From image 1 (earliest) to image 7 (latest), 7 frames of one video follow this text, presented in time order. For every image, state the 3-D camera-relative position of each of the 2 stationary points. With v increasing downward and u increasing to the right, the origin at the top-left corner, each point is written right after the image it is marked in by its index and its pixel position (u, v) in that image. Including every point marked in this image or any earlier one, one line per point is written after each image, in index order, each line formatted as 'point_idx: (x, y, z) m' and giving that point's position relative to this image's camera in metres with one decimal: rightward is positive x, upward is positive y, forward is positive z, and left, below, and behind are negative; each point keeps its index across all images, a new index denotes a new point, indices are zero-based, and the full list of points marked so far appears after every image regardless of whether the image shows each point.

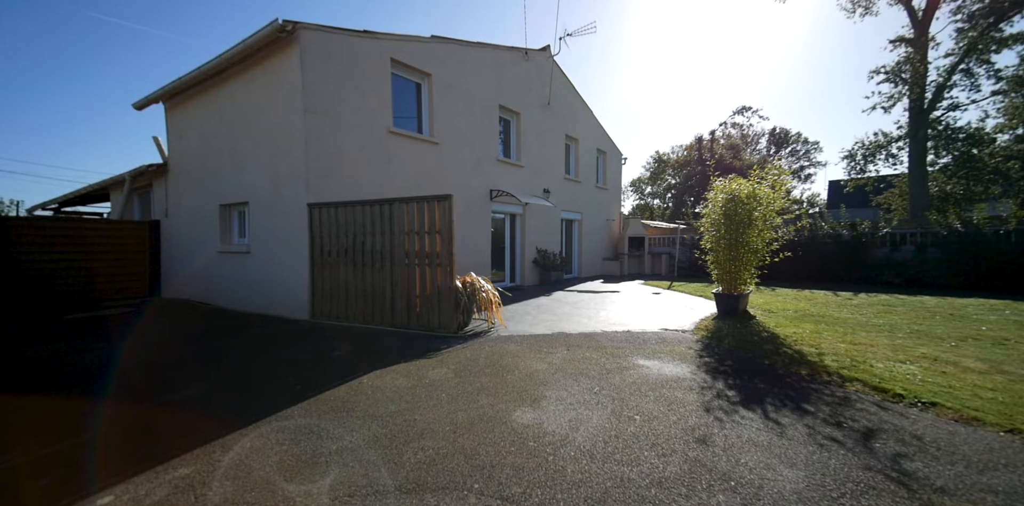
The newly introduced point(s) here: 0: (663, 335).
0: (+2.1, -1.1, +5.5) m
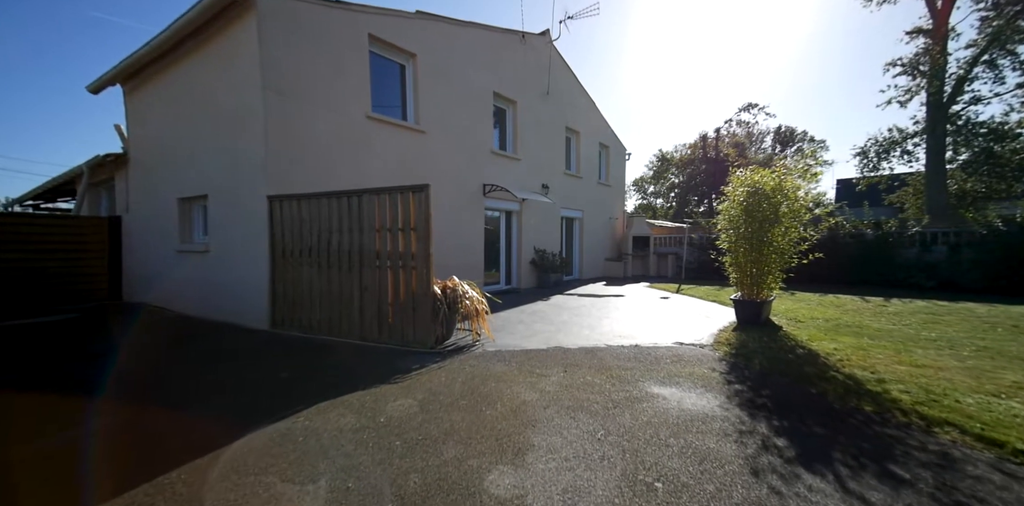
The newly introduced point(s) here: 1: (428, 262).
0: (+1.9, -1.2, +4.6) m
1: (-1.0, -0.1, +4.6) m
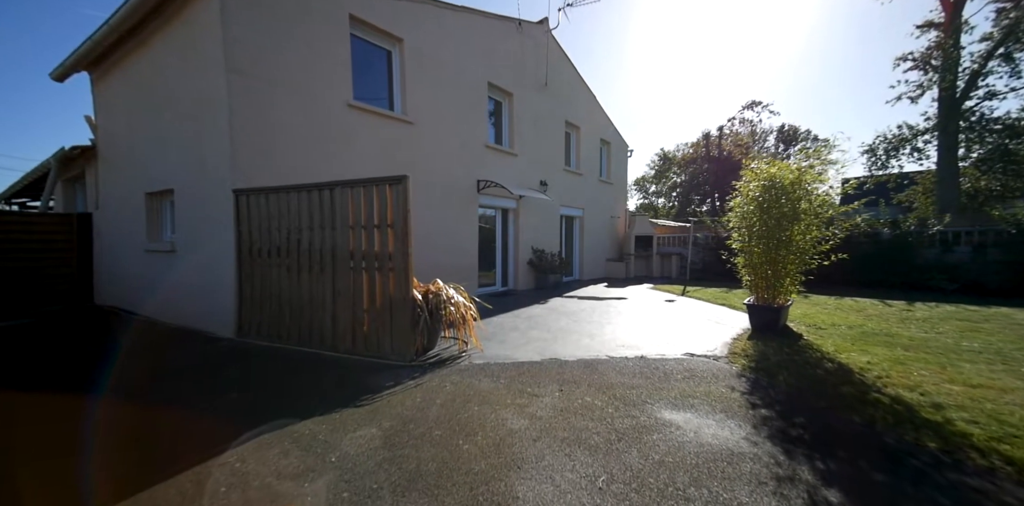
0: (+1.8, -1.2, +4.1) m
1: (-1.1, -0.1, +4.1) m
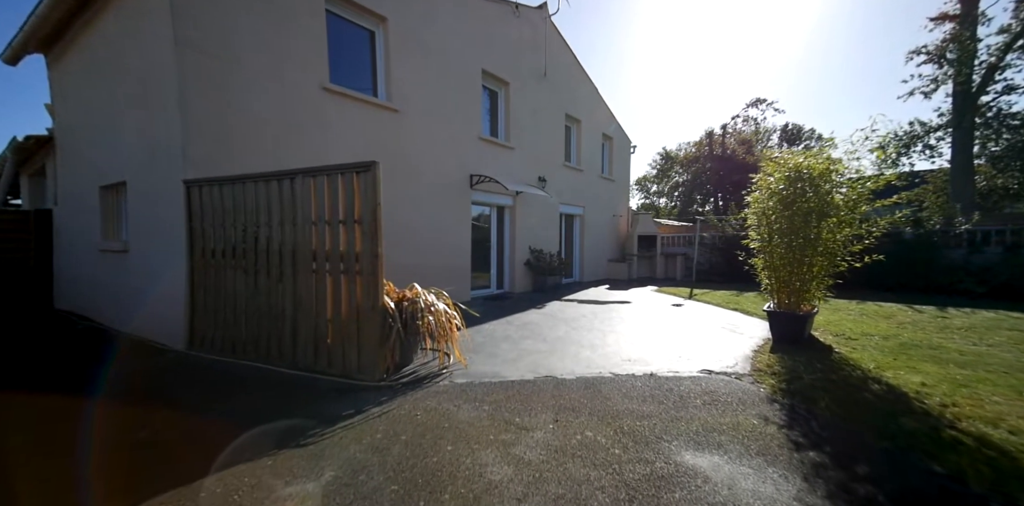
0: (+1.7, -1.2, +3.5) m
1: (-1.2, -0.1, +3.5) m
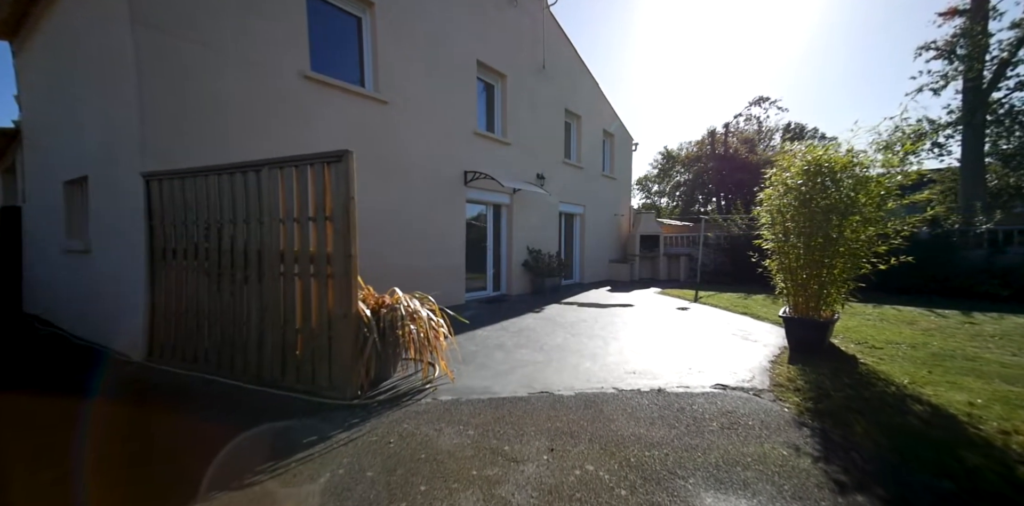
0: (+1.7, -1.2, +3.1) m
1: (-1.3, -0.1, +3.1) m
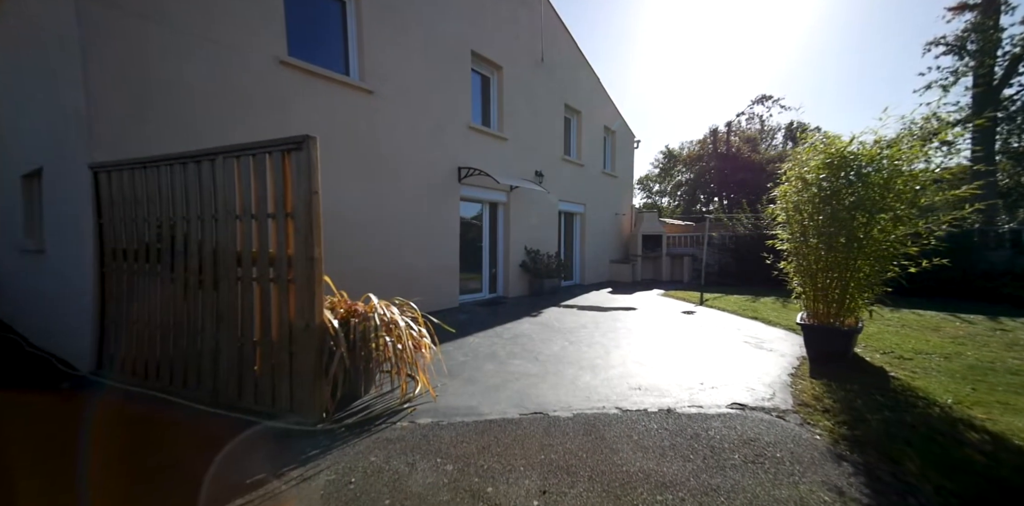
0: (+1.6, -1.2, +2.7) m
1: (-1.3, -0.1, +2.6) m
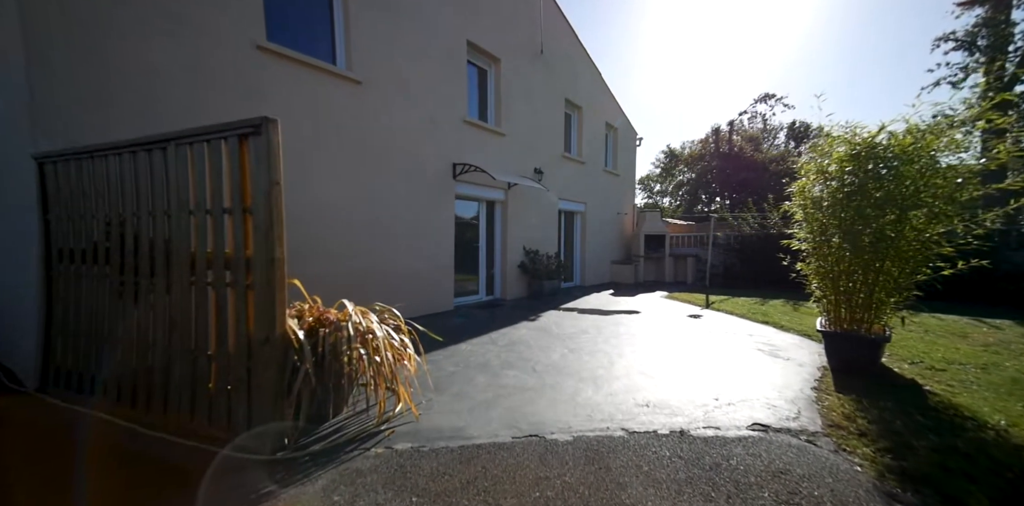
0: (+1.5, -1.2, +2.3) m
1: (-1.4, -0.1, +2.3) m
